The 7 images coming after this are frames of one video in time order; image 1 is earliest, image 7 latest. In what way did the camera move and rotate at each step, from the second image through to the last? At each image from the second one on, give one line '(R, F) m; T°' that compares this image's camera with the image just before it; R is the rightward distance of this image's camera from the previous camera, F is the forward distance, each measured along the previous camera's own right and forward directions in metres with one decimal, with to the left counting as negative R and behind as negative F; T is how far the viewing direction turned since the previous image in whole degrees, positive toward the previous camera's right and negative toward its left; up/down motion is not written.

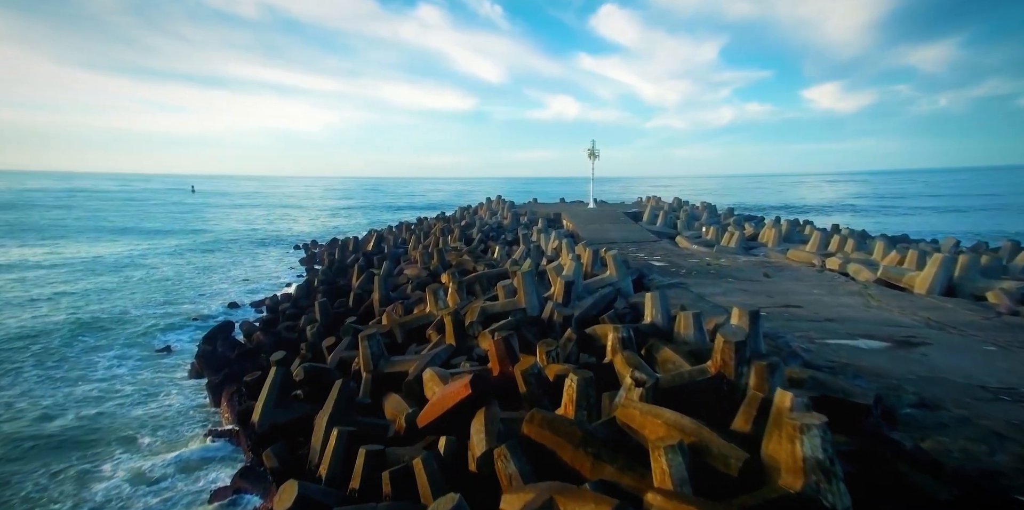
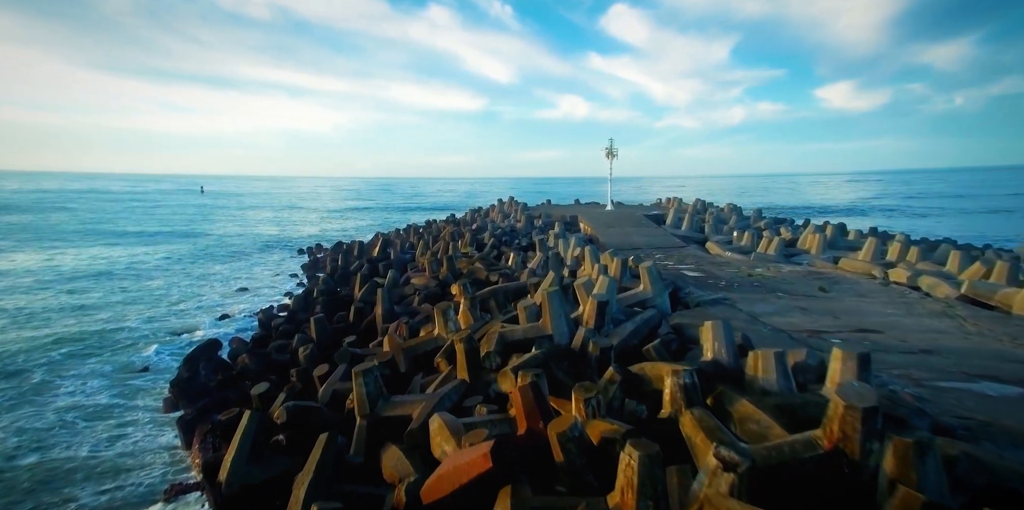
(-0.1, +0.8) m; -1°
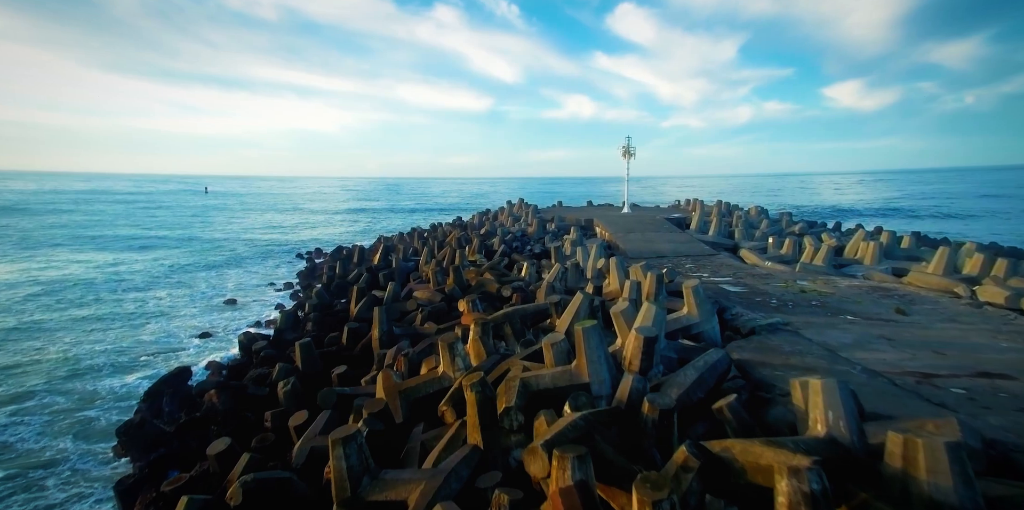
(-0.1, +1.0) m; -1°
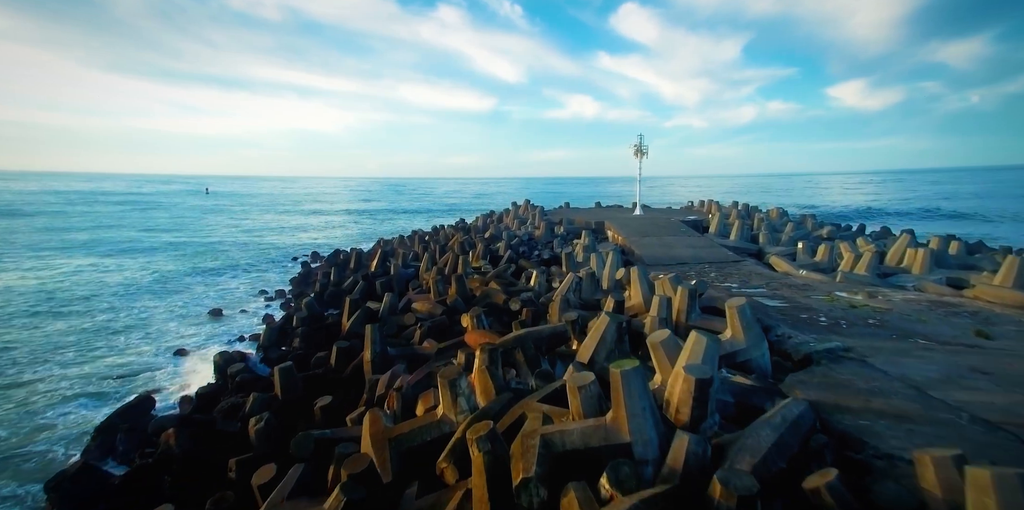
(-0.1, +0.8) m; 0°
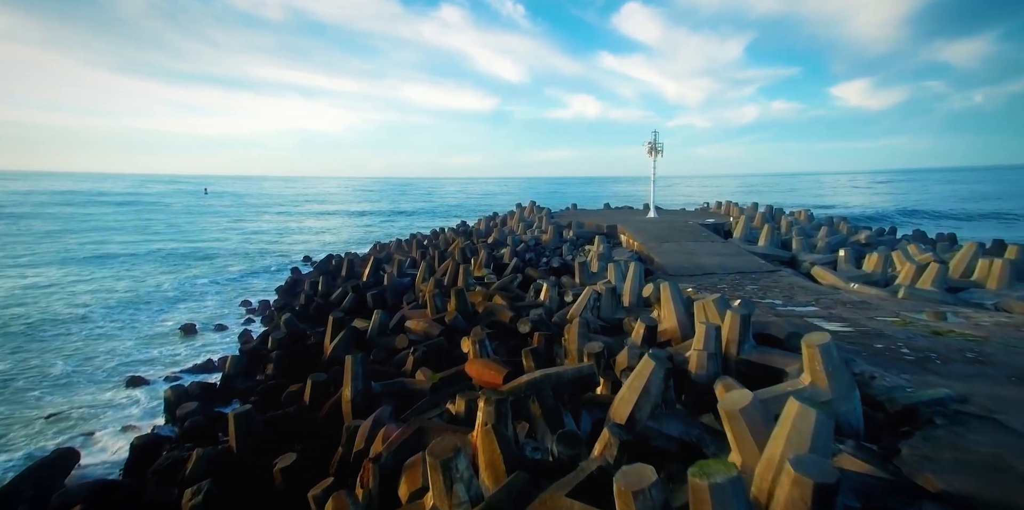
(-0.1, +1.0) m; 0°
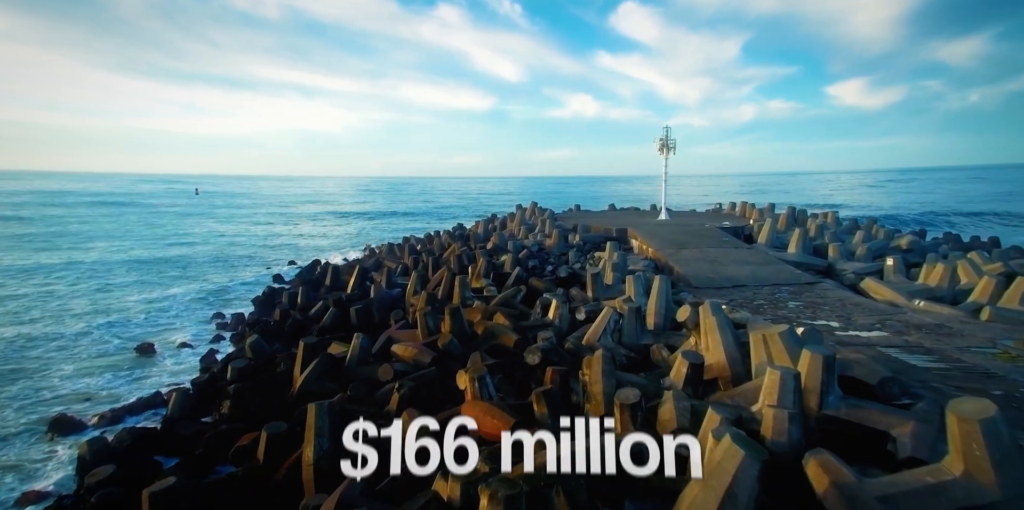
(-0.1, +1.0) m; 0°
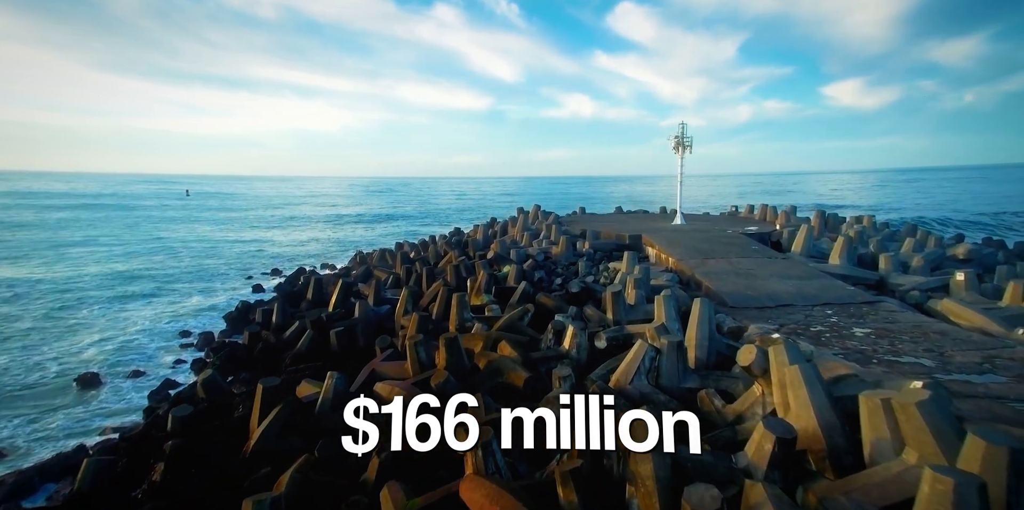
(-0.1, +1.1) m; 0°
